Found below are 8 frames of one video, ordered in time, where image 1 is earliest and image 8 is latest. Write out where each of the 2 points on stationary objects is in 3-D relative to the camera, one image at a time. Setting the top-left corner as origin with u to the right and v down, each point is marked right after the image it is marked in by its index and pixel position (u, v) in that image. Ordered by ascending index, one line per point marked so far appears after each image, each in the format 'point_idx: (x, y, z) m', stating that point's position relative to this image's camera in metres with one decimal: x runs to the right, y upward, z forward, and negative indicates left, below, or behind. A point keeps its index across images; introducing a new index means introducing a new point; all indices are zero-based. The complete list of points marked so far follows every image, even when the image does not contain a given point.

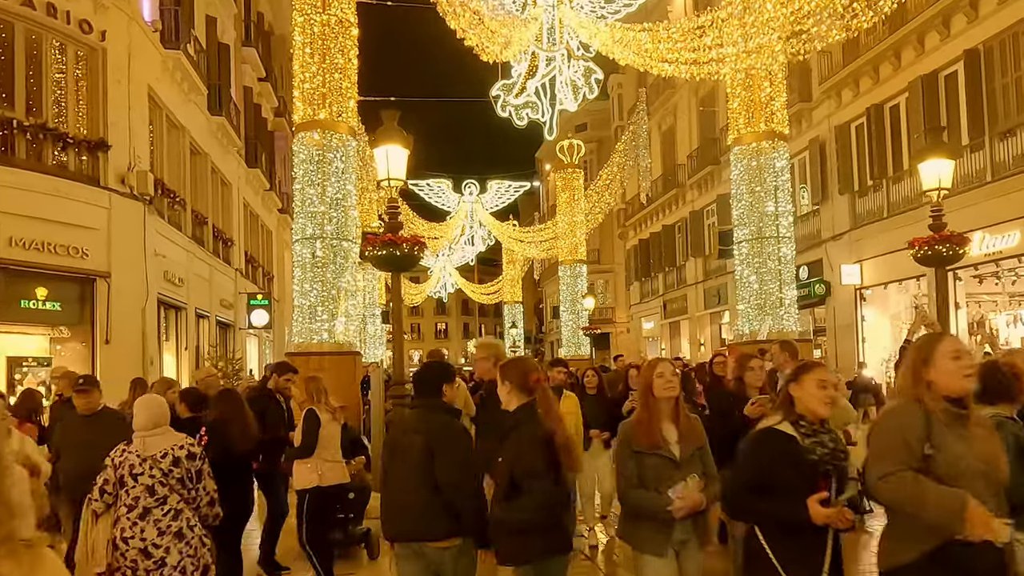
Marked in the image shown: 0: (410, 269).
0: (-1.0, +0.2, +7.7) m
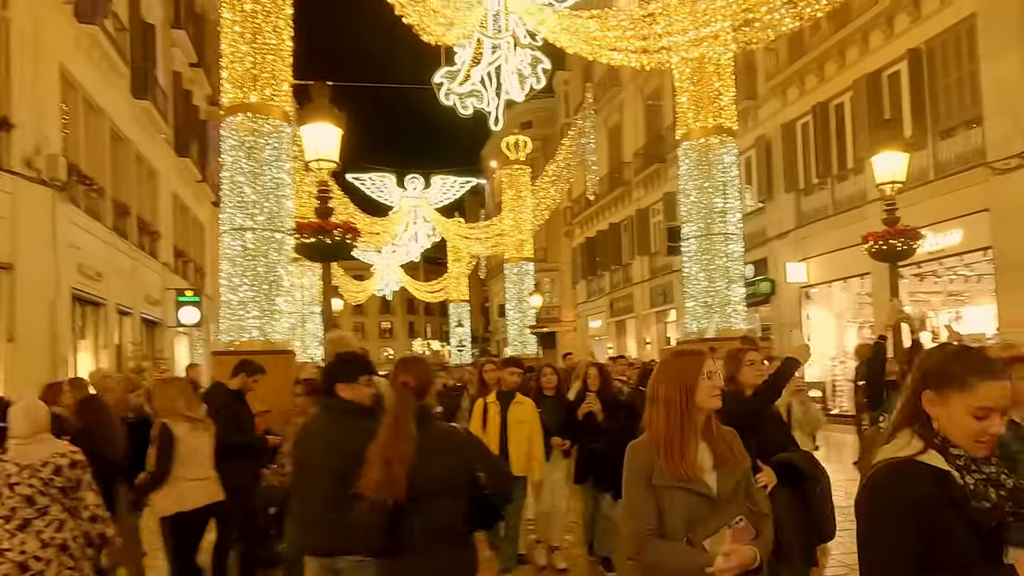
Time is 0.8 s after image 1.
0: (-1.6, +0.3, +7.0) m
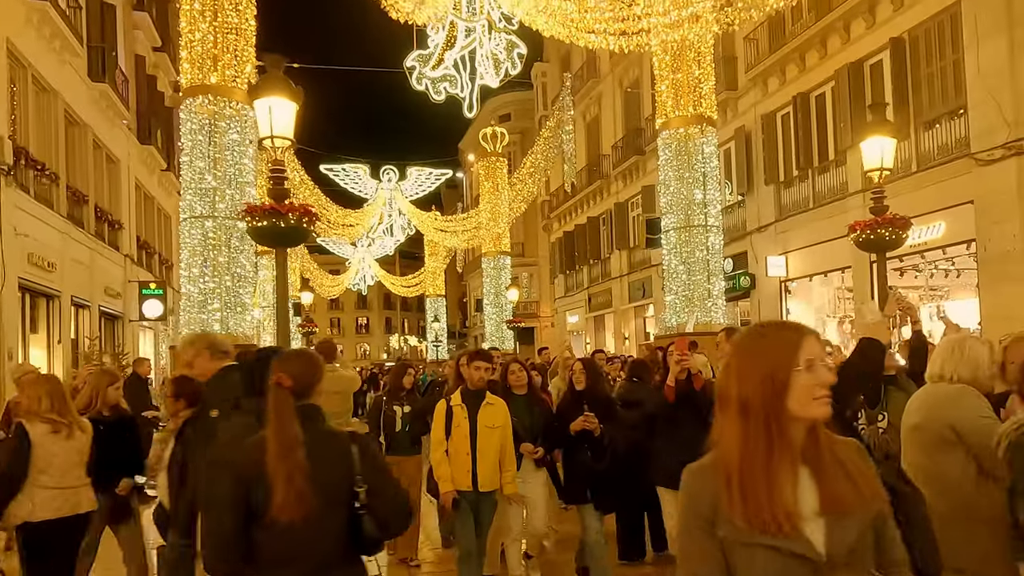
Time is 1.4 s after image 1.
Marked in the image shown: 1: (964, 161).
0: (-1.9, +0.4, +6.5) m
1: (+7.7, +2.2, +12.3) m
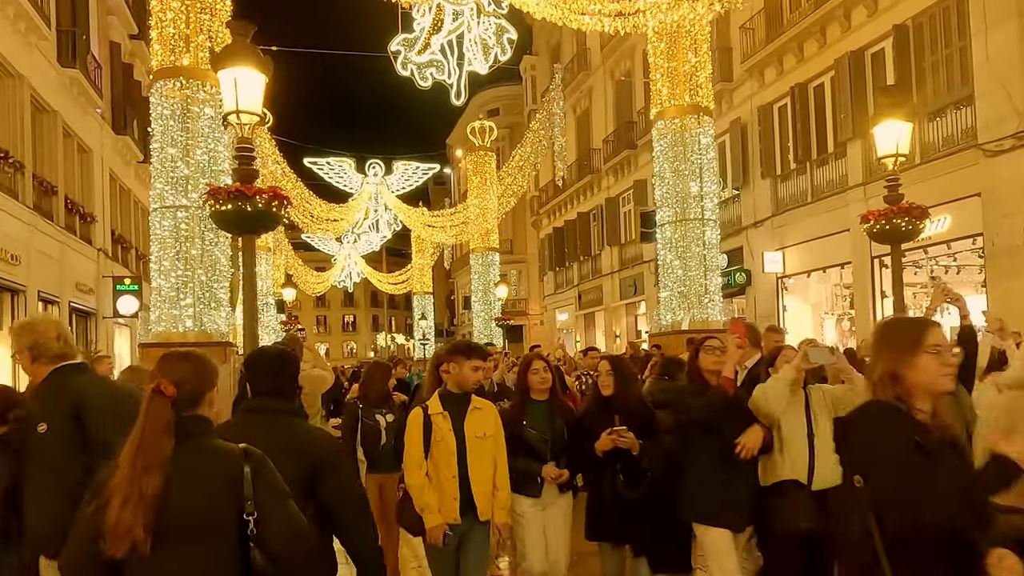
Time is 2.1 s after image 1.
0: (-2.0, +0.5, +5.9) m
1: (+7.5, +2.2, +11.9) m
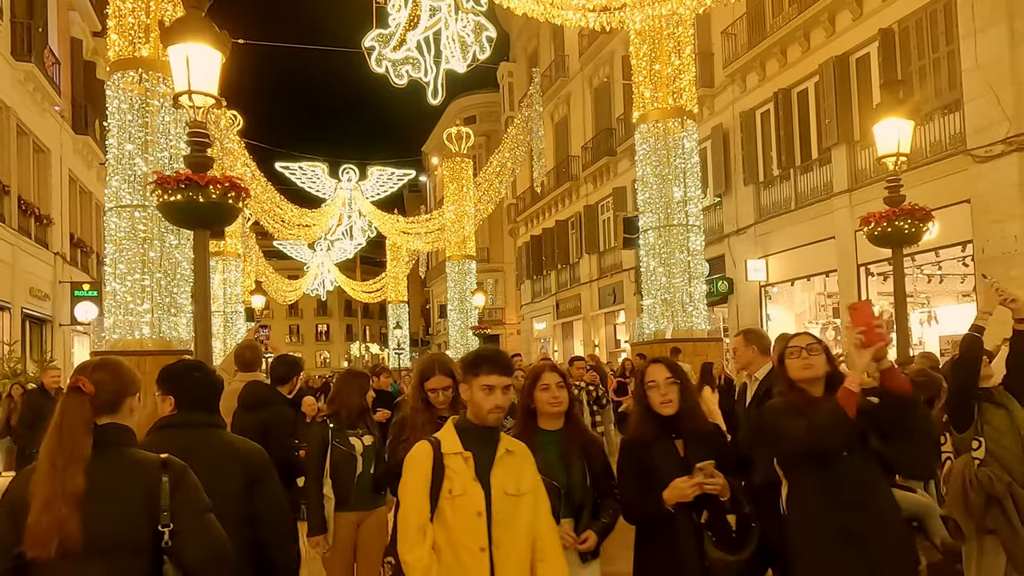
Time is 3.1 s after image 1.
0: (-2.1, +0.5, +5.3) m
1: (+7.2, +2.1, +11.6) m
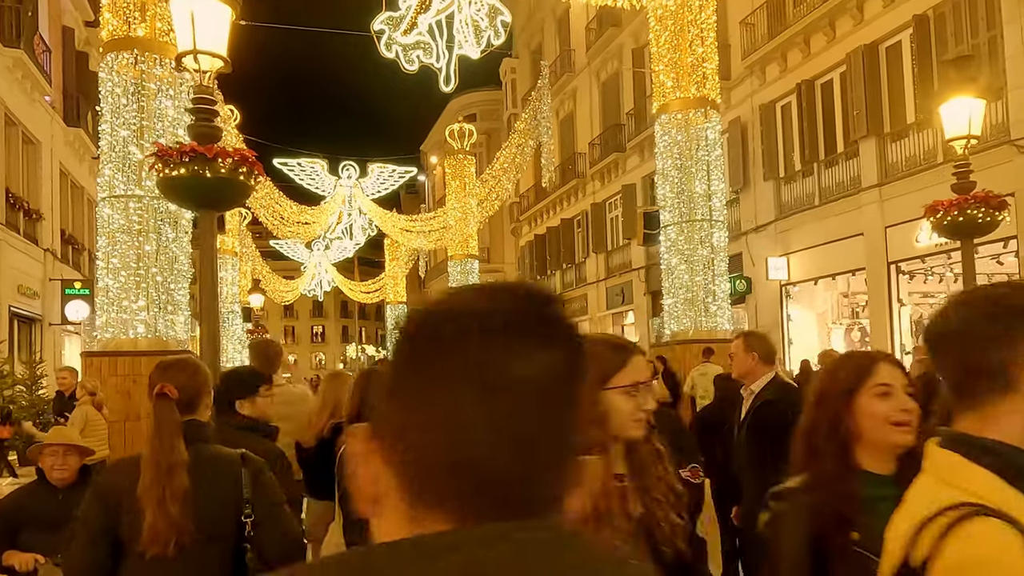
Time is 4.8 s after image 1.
0: (-1.8, +0.5, +4.7) m
1: (+7.5, +2.1, +11.0) m
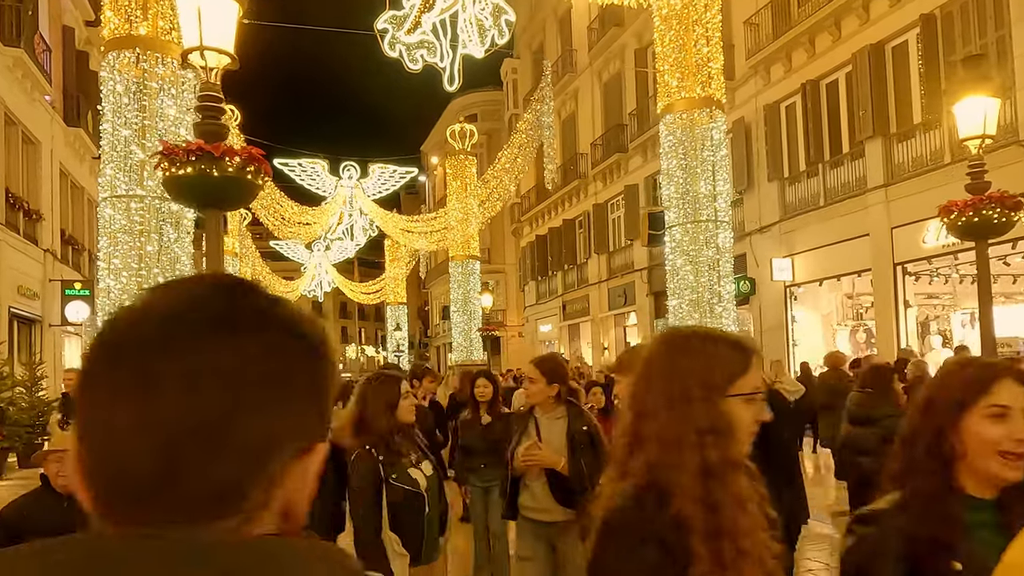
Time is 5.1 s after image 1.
0: (-1.7, +0.5, +4.6) m
1: (+7.6, +2.1, +10.9) m
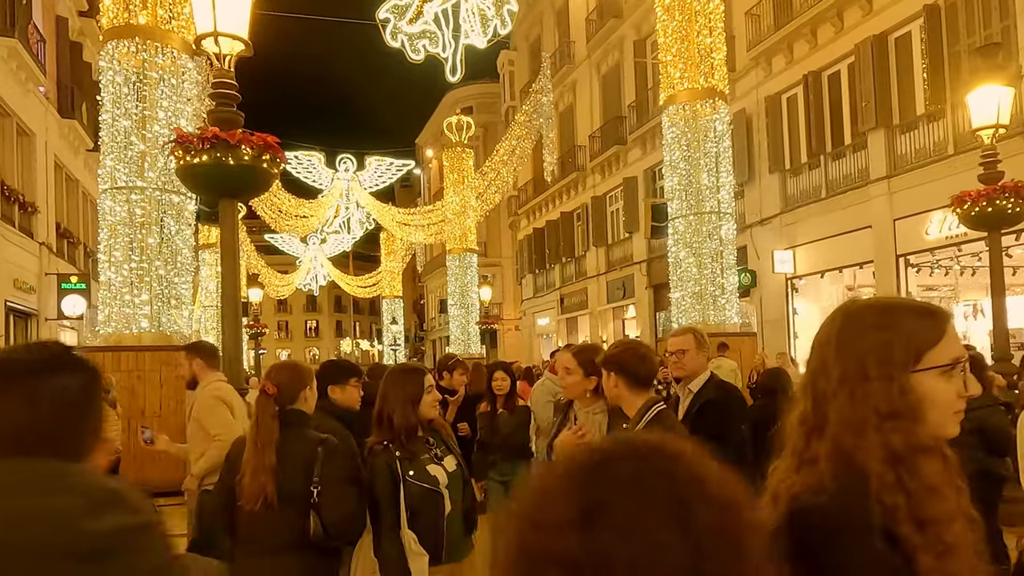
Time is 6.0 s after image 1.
0: (-1.6, +0.6, +4.5) m
1: (+7.6, +2.2, +10.9) m
